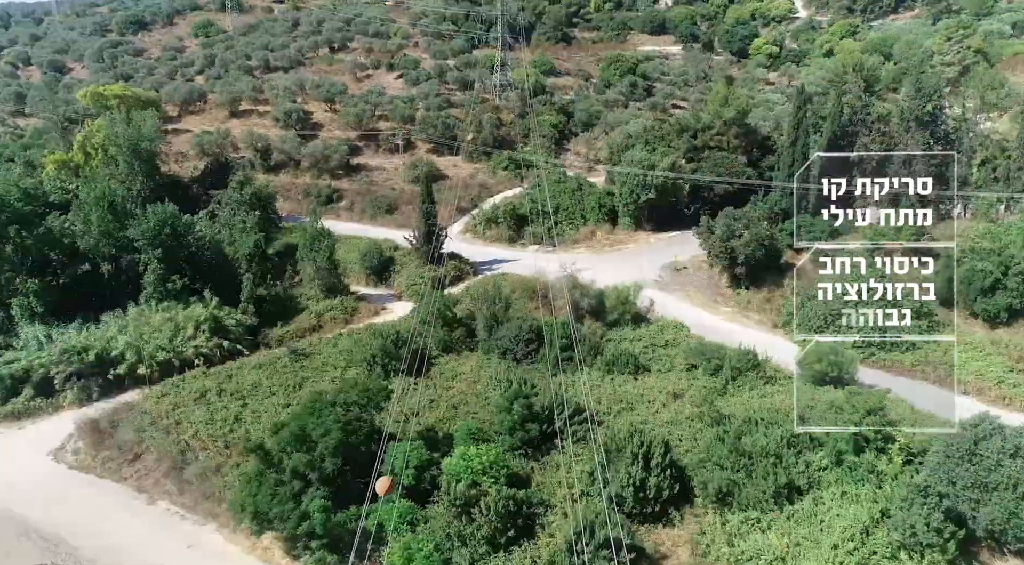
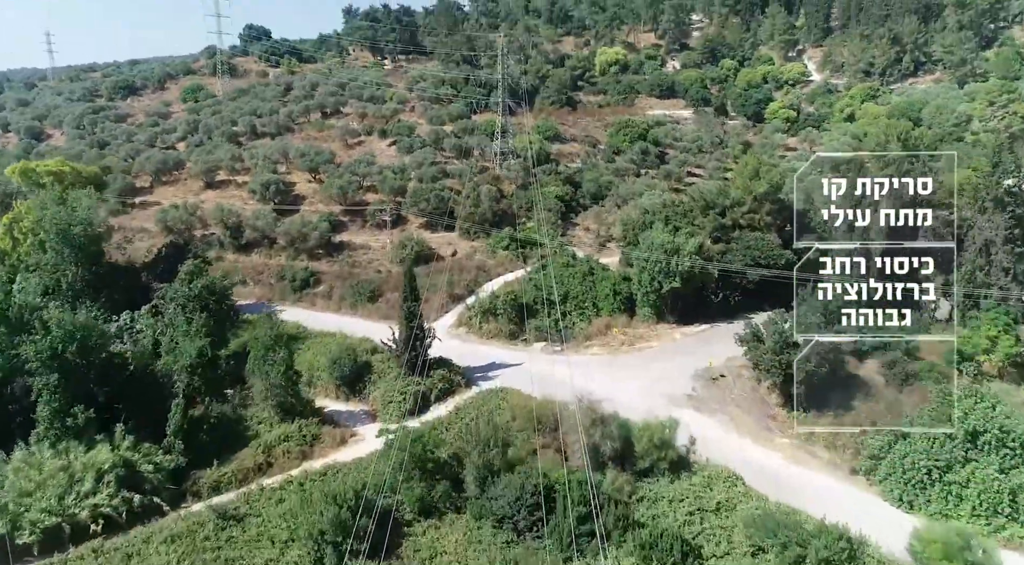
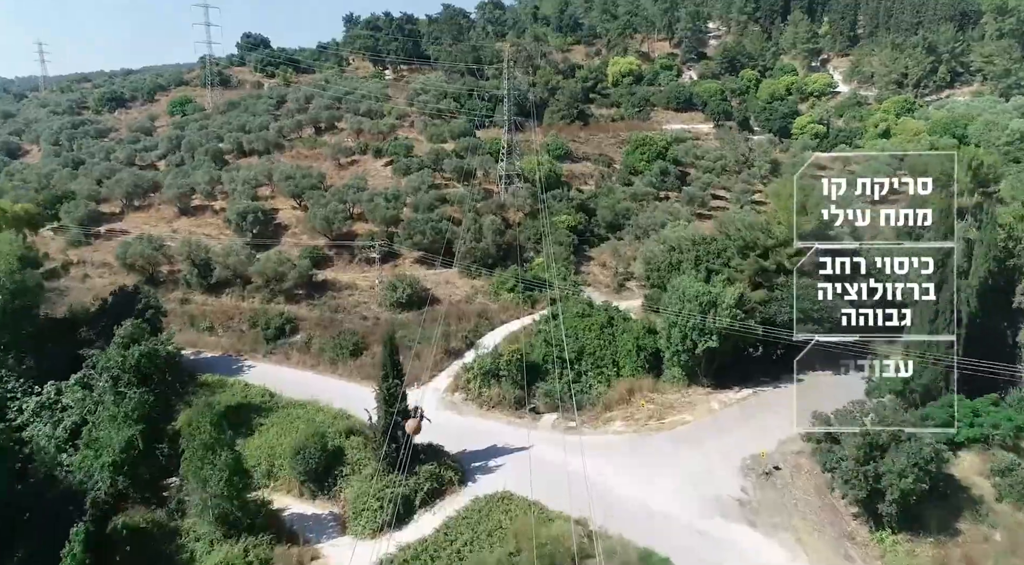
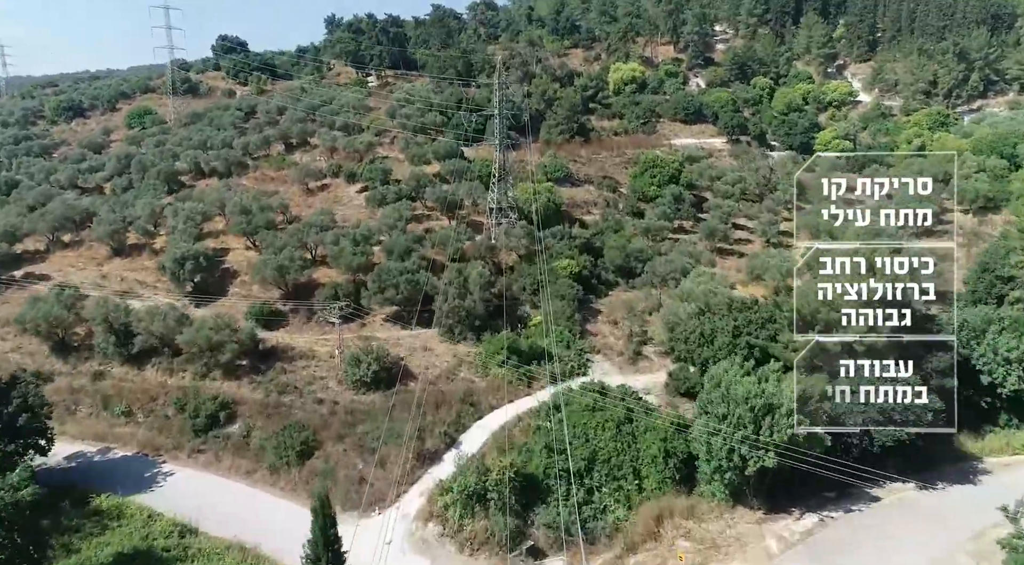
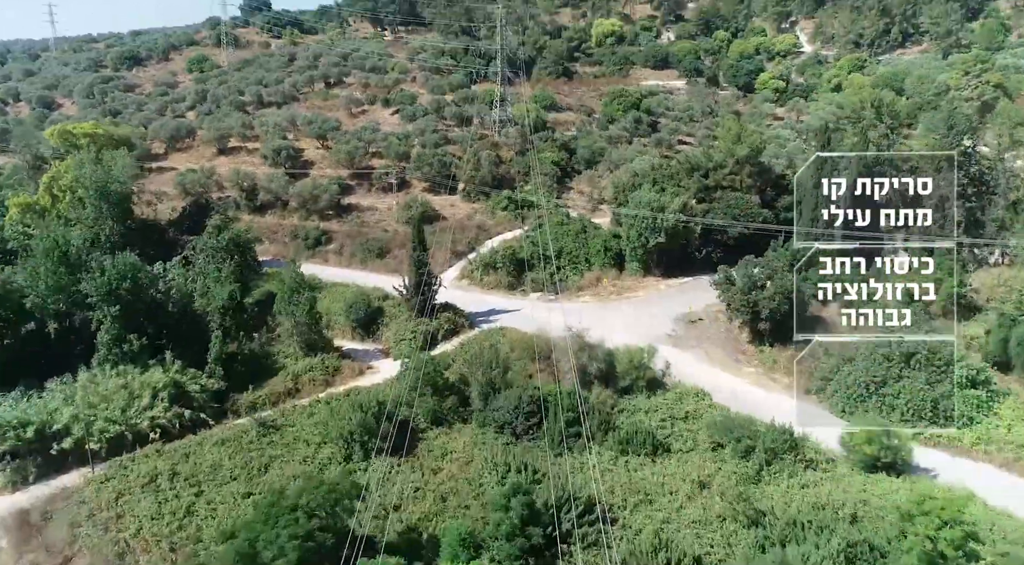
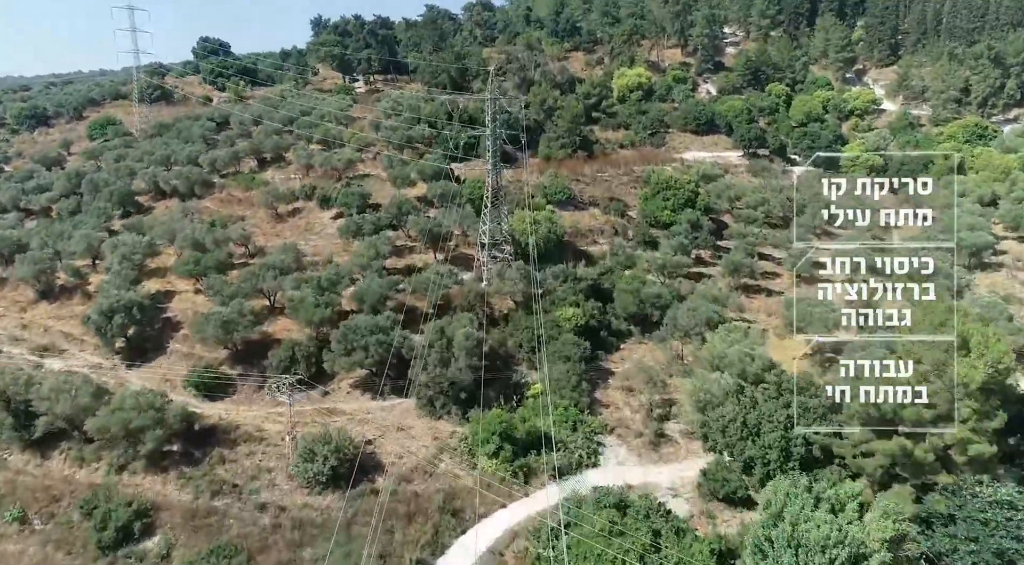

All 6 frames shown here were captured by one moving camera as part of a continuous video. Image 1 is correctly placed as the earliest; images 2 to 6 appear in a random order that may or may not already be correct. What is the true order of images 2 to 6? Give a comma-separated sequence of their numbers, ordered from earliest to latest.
5, 2, 3, 4, 6
